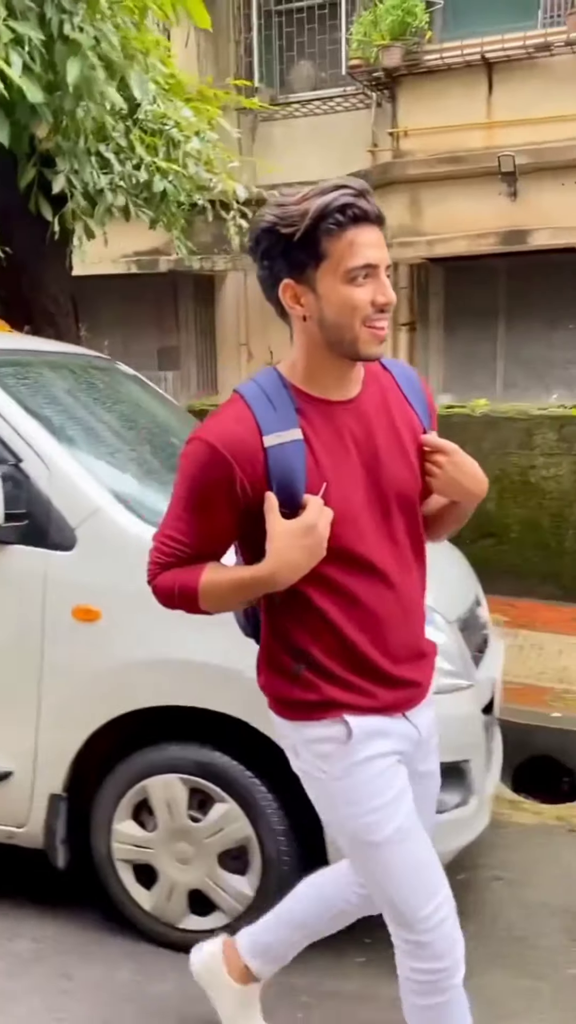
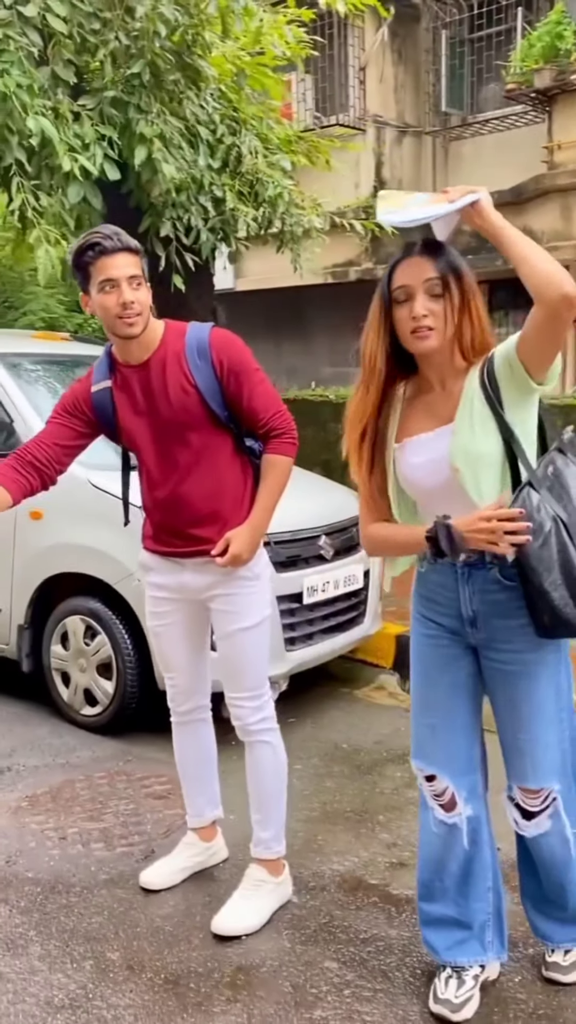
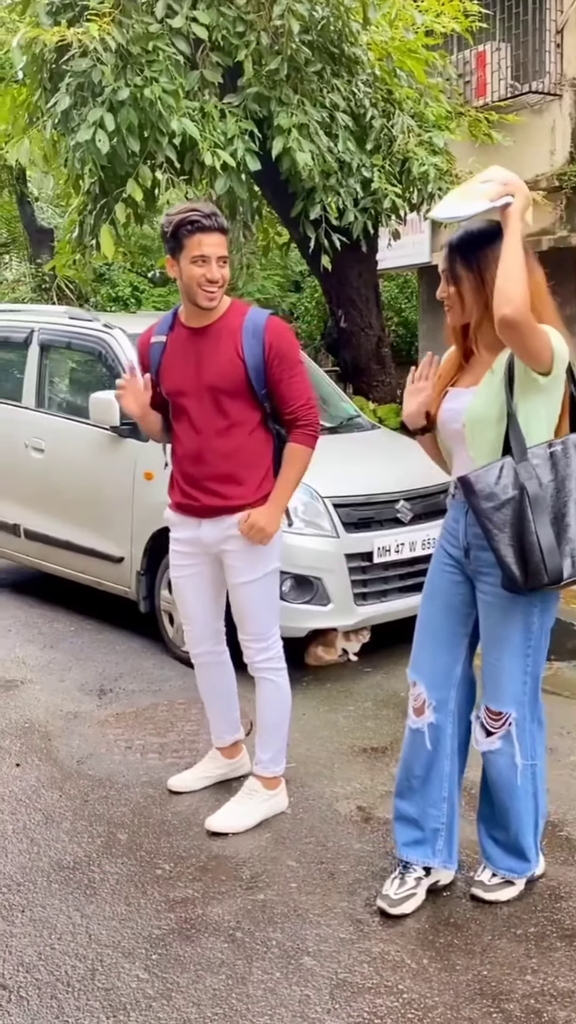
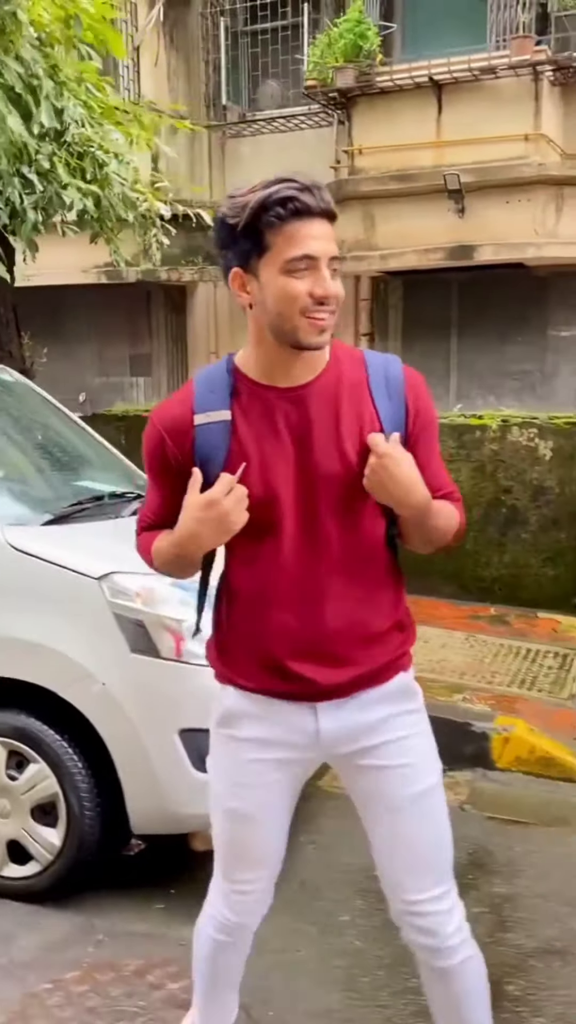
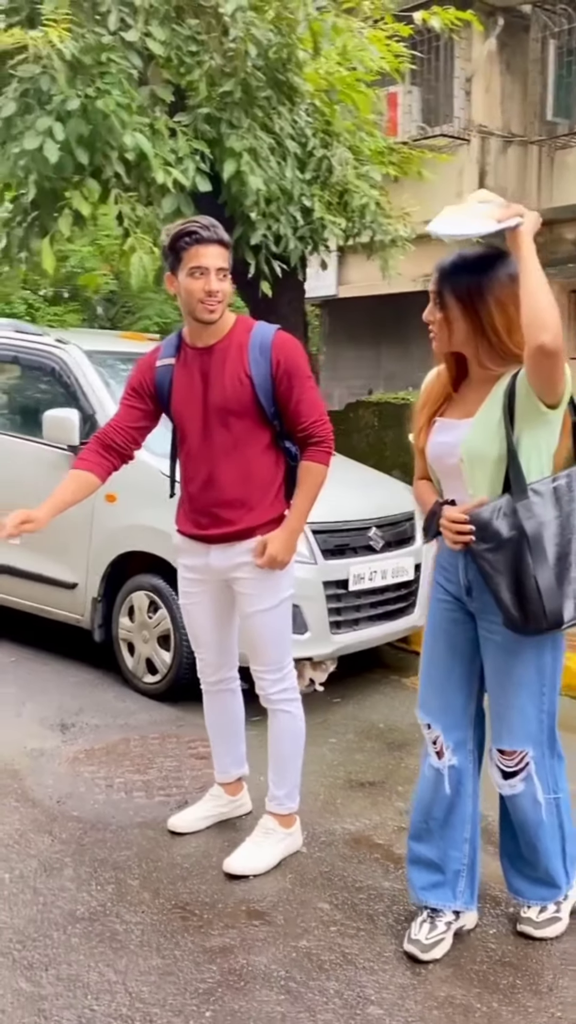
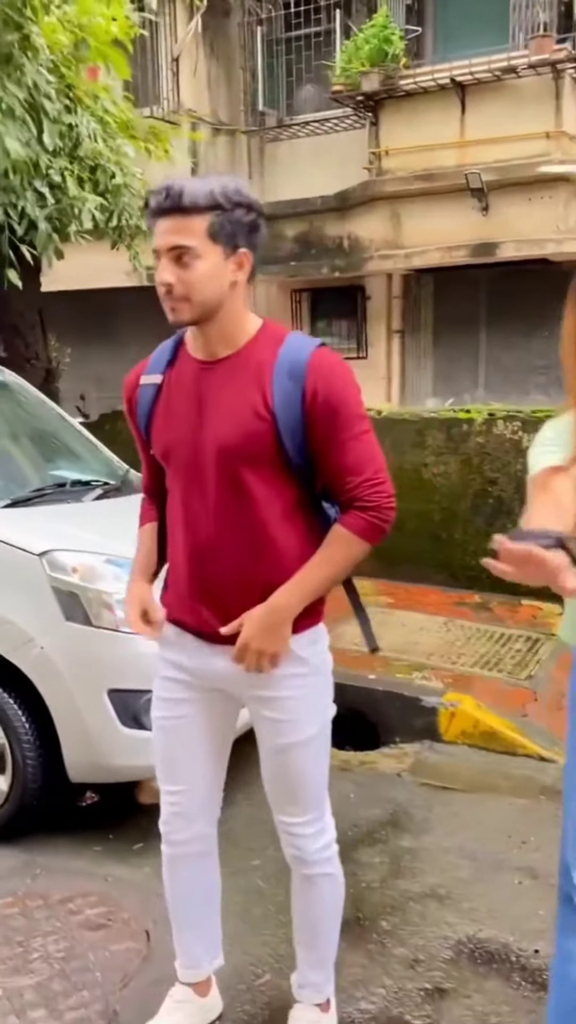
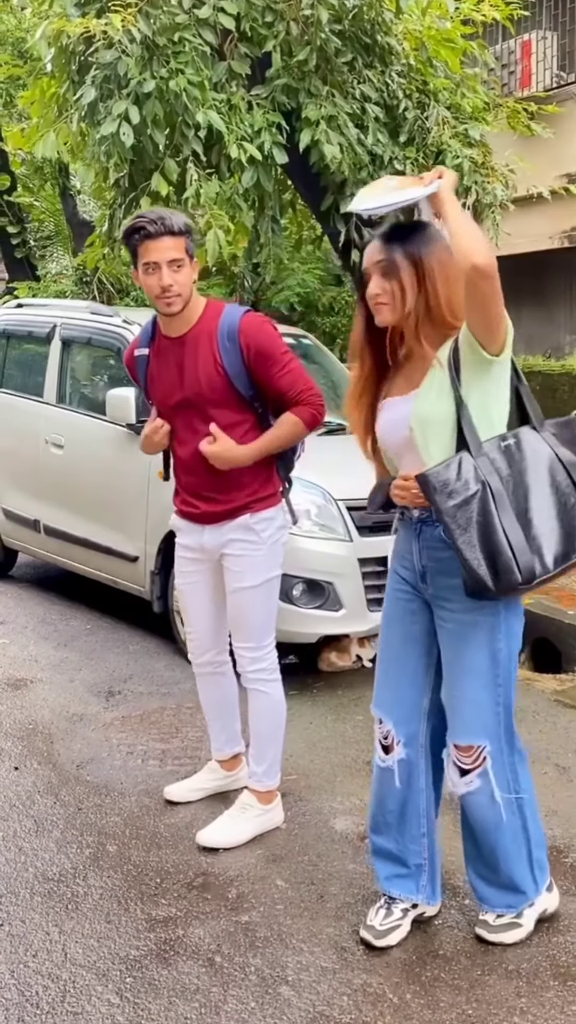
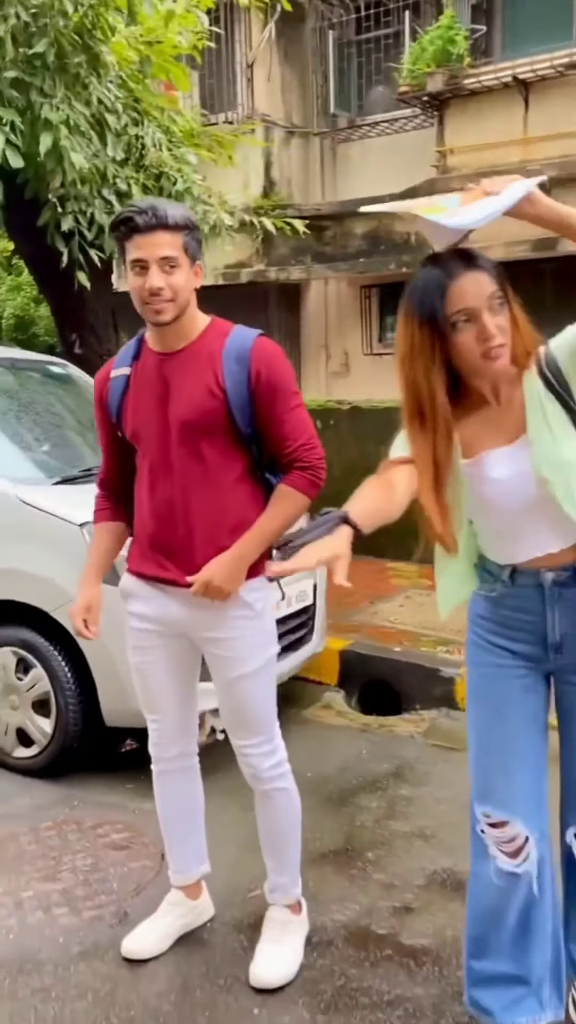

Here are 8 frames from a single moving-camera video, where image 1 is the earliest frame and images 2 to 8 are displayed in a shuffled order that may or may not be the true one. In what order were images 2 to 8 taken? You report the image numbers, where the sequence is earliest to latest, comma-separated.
4, 6, 8, 2, 5, 3, 7
